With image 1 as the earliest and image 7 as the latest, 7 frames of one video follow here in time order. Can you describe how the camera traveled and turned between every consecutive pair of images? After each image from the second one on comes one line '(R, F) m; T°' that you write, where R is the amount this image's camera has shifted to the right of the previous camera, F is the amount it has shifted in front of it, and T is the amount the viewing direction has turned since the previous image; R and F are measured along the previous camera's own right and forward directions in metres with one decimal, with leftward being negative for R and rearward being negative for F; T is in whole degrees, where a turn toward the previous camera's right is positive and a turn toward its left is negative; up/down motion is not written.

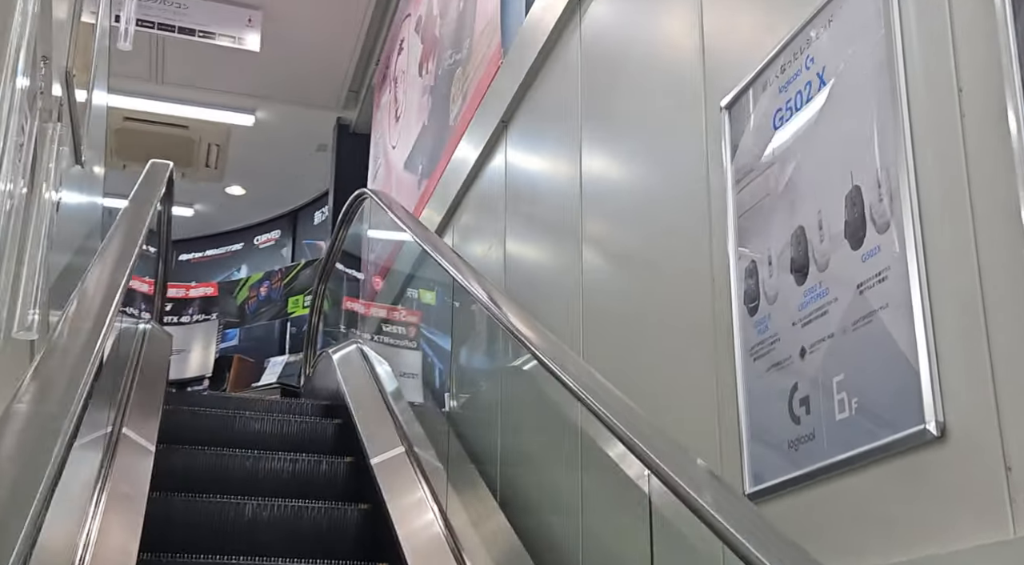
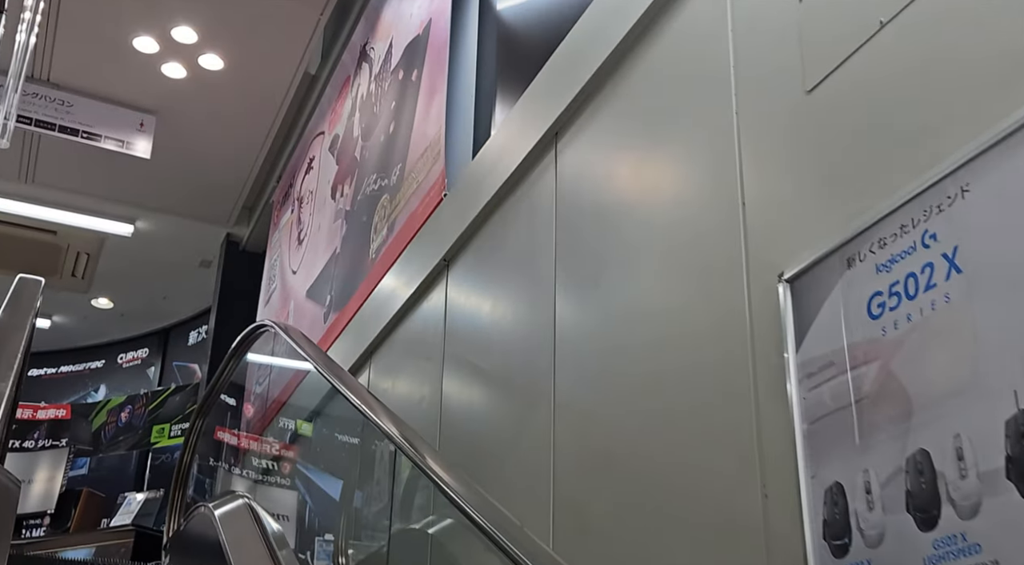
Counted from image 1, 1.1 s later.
(-0.3, +0.5) m; +7°
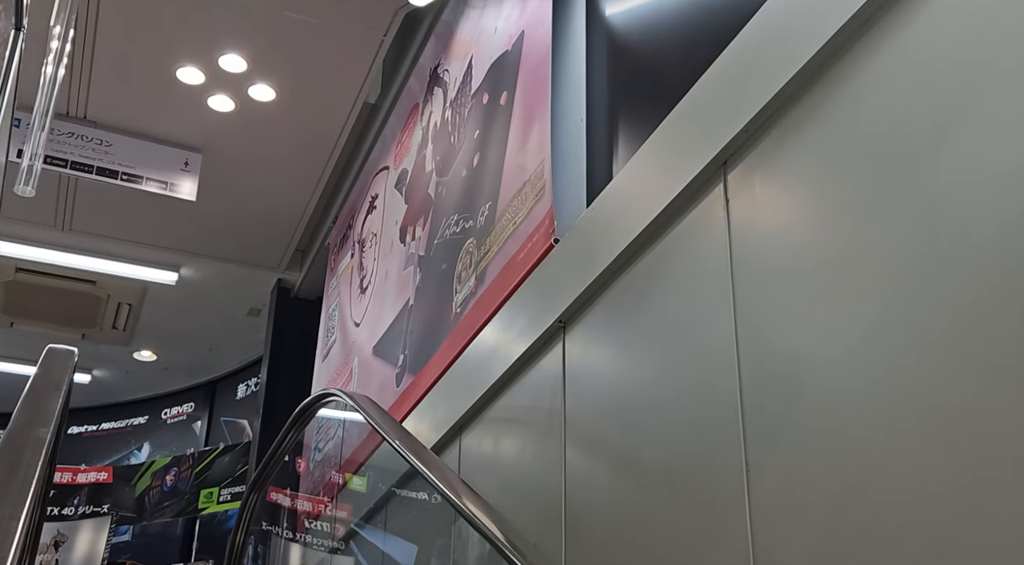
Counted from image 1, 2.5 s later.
(-0.3, +0.7) m; -2°
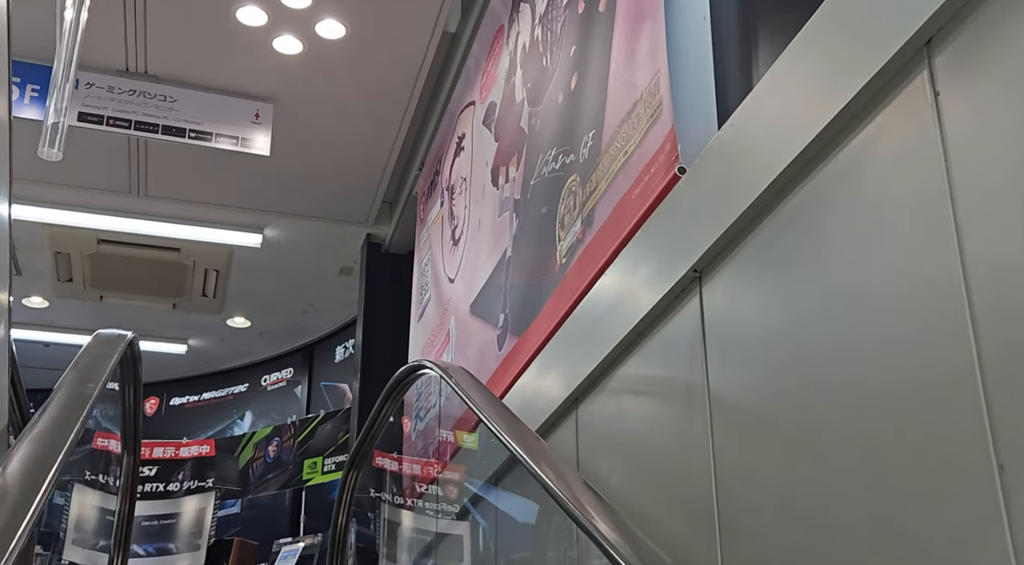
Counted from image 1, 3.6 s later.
(0.0, +0.6) m; -6°
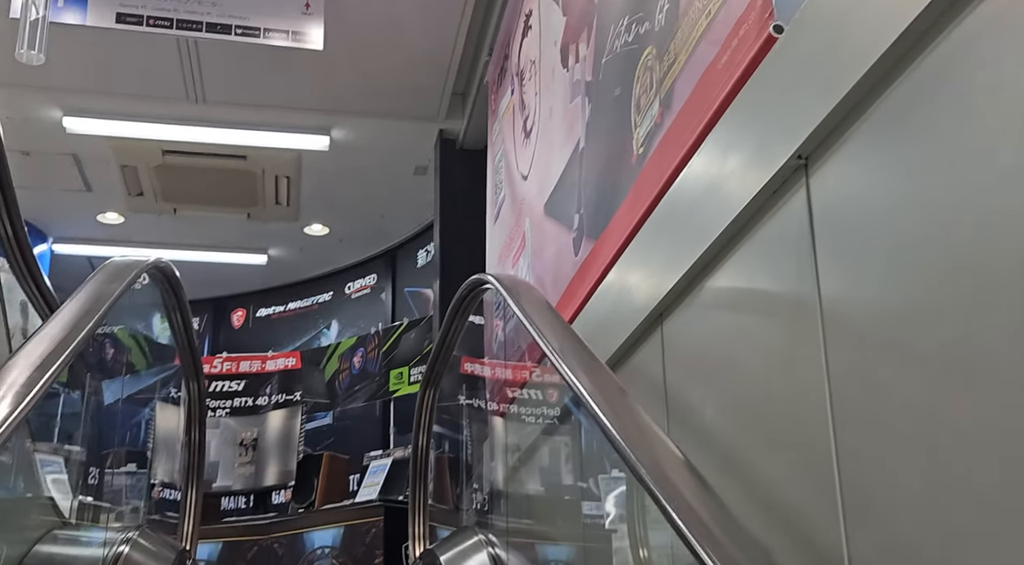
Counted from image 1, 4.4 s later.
(+0.1, +0.5) m; -6°
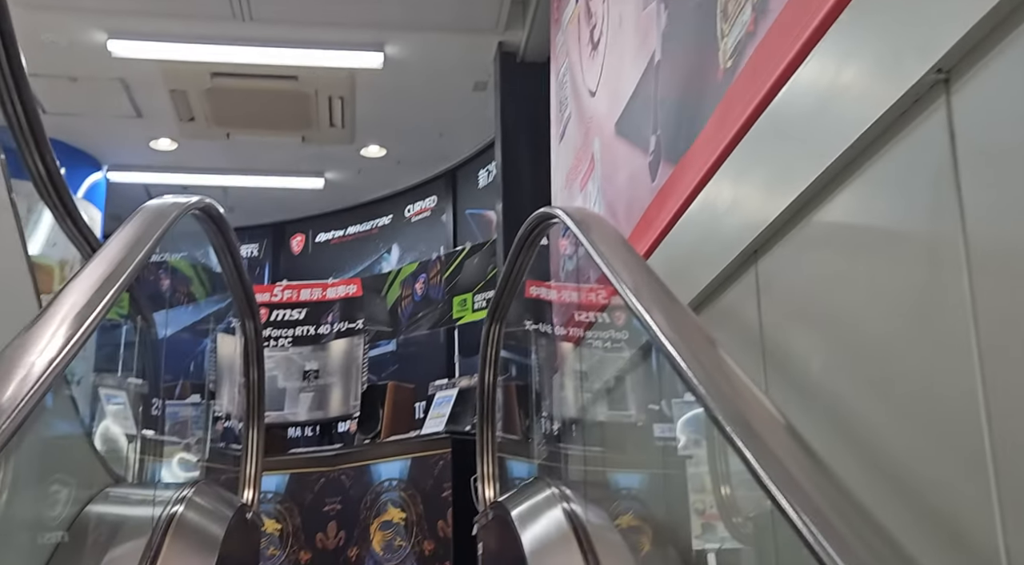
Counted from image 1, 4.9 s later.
(0.0, +0.3) m; -4°
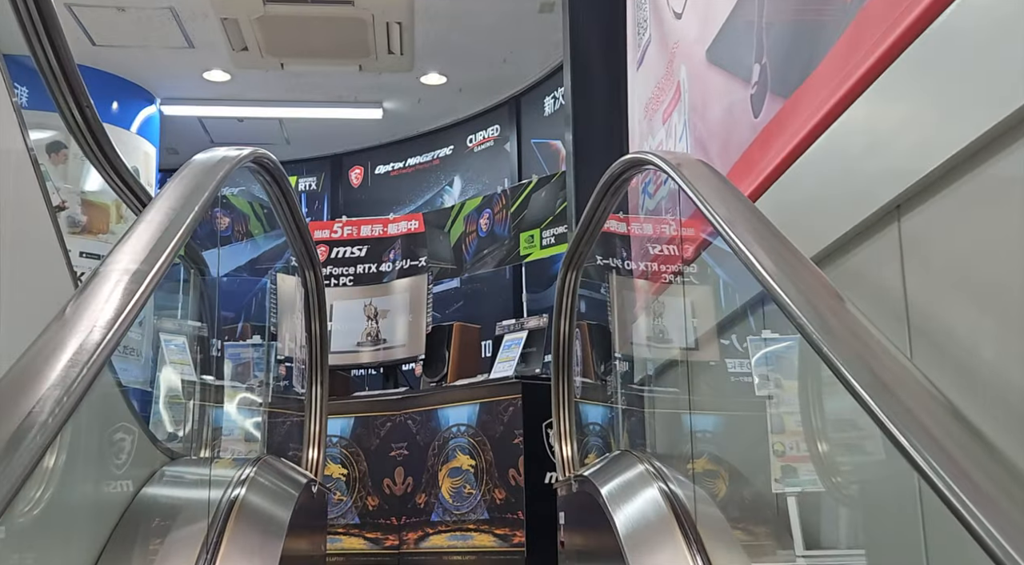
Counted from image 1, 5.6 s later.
(-0.1, +0.3) m; -3°
